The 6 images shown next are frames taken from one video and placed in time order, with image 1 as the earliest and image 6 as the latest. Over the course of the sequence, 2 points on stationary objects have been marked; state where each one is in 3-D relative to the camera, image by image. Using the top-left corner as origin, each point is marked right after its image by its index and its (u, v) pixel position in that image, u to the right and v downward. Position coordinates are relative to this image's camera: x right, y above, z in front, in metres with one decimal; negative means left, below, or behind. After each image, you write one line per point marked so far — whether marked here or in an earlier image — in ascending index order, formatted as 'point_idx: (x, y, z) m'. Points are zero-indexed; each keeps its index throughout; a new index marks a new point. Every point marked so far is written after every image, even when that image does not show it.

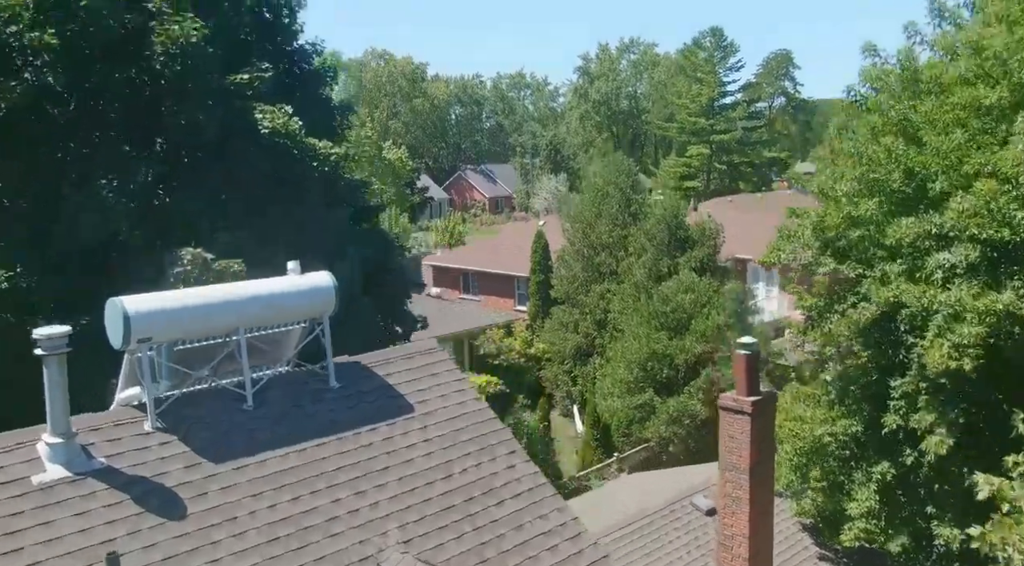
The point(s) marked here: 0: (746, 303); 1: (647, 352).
0: (+4.3, -0.4, +19.4) m
1: (+2.4, -1.2, +18.6) m
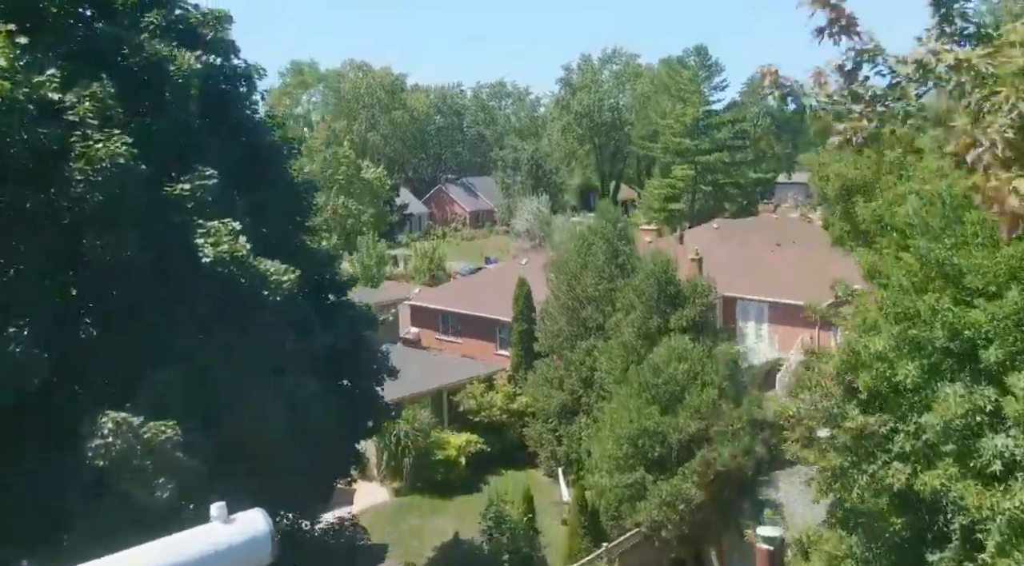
0: (+3.9, -1.5, +18.3) m
1: (+2.1, -2.4, +17.4) m
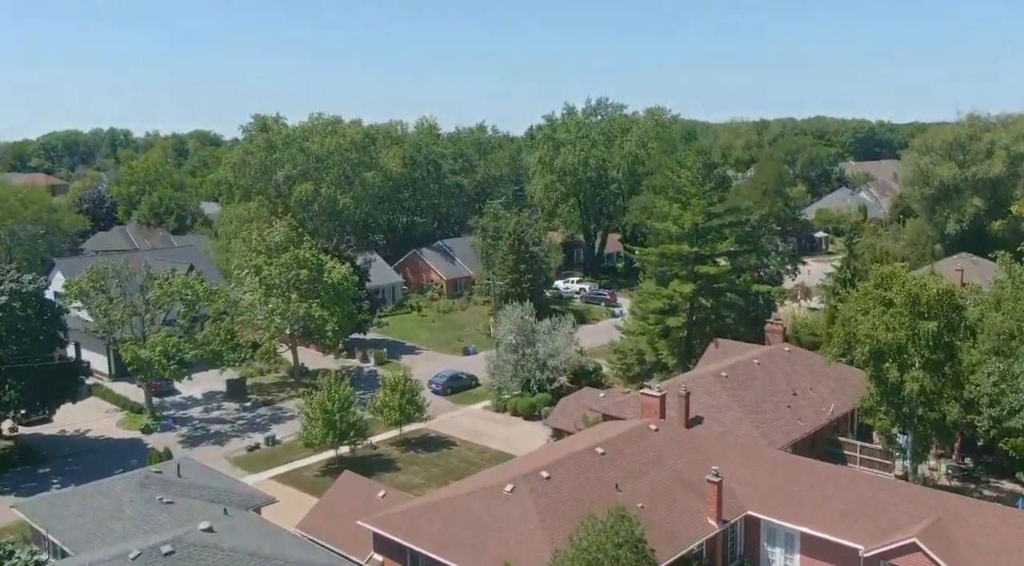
0: (+3.8, -7.0, +13.1) m
1: (+1.9, -7.9, +12.2) m
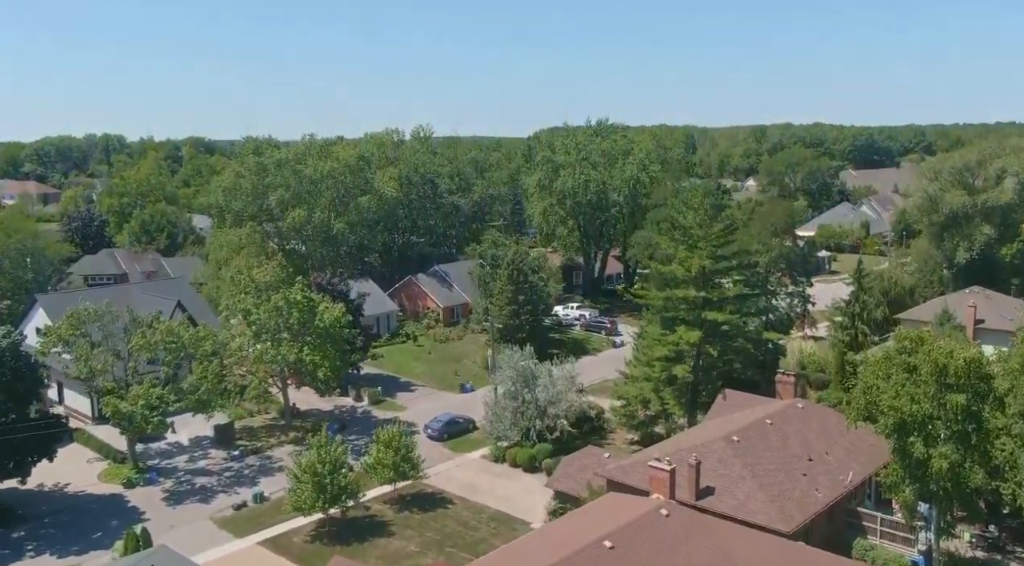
0: (+3.9, -9.0, +11.1) m
1: (+2.0, -9.9, +10.2) m
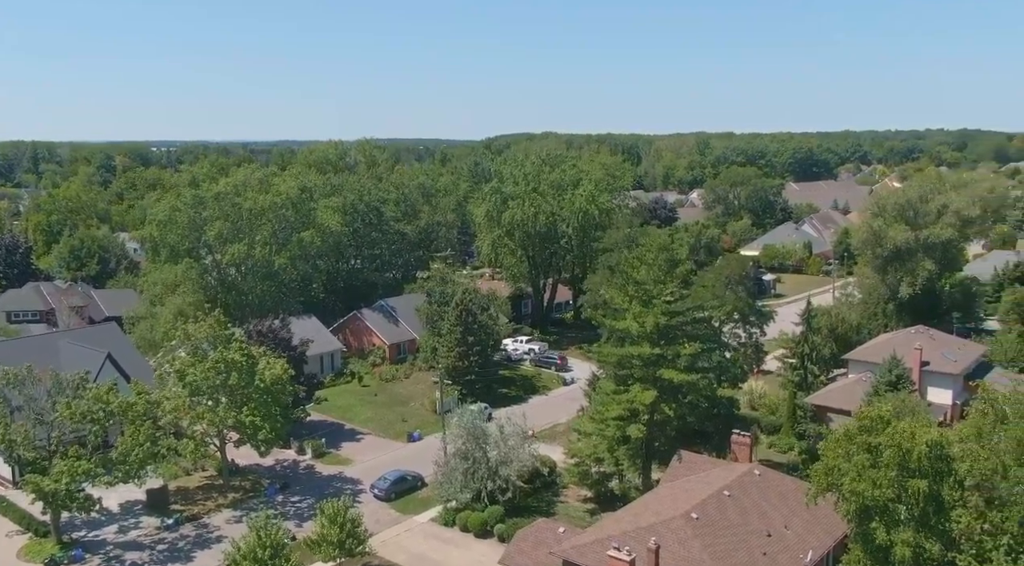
0: (+3.6, -11.3, +9.7) m
1: (+1.8, -12.2, +8.7) m
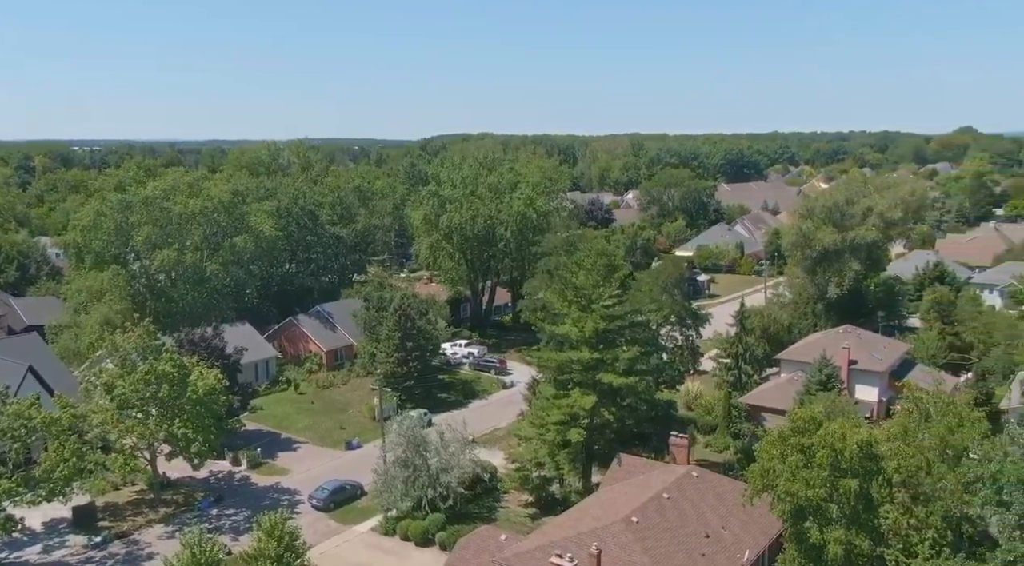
0: (+3.2, -11.5, +9.6) m
1: (+1.5, -12.4, +8.5) m
